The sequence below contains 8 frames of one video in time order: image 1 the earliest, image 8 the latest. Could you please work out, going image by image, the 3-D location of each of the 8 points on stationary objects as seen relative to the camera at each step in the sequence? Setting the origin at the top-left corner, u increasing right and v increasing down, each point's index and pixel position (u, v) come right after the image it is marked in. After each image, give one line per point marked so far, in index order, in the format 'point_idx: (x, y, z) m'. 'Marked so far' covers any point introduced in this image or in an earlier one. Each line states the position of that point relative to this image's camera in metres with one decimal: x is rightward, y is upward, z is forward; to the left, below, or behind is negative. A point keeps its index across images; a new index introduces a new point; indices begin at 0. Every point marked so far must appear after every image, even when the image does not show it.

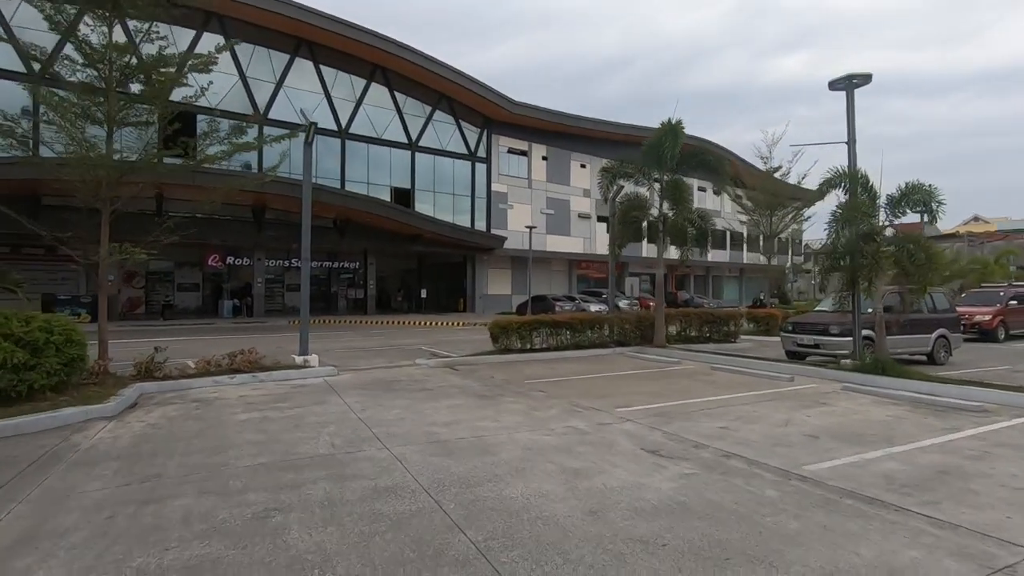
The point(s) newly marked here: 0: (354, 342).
0: (-5.6, -2.0, +19.1) m
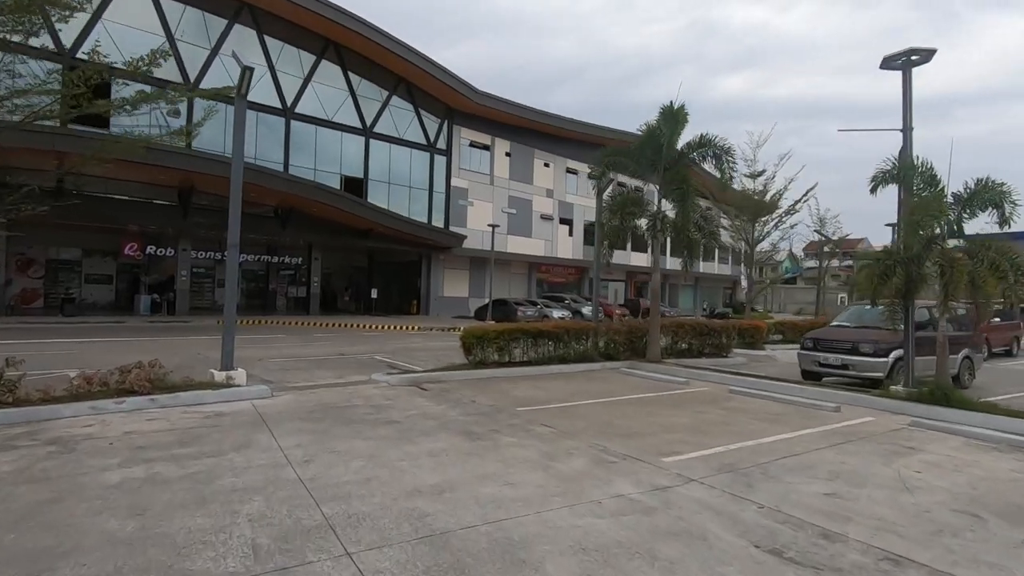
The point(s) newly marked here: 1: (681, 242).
0: (-6.6, -1.9, +16.2) m
1: (+4.5, +1.2, +14.0) m
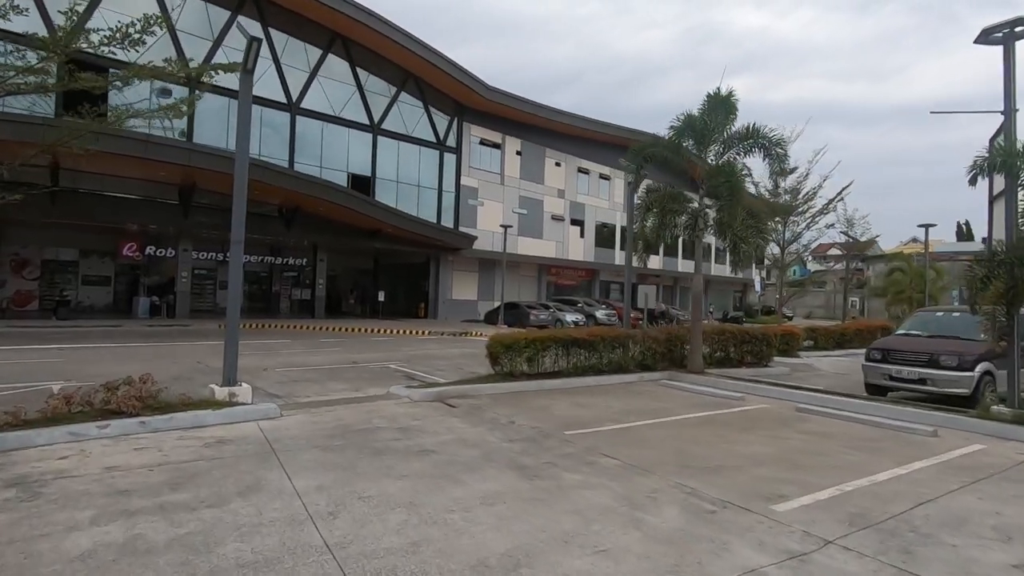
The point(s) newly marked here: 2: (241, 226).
0: (-5.9, -1.9, +15.0) m
1: (+5.2, +1.2, +12.8) m
2: (-4.6, +1.0, +9.1) m
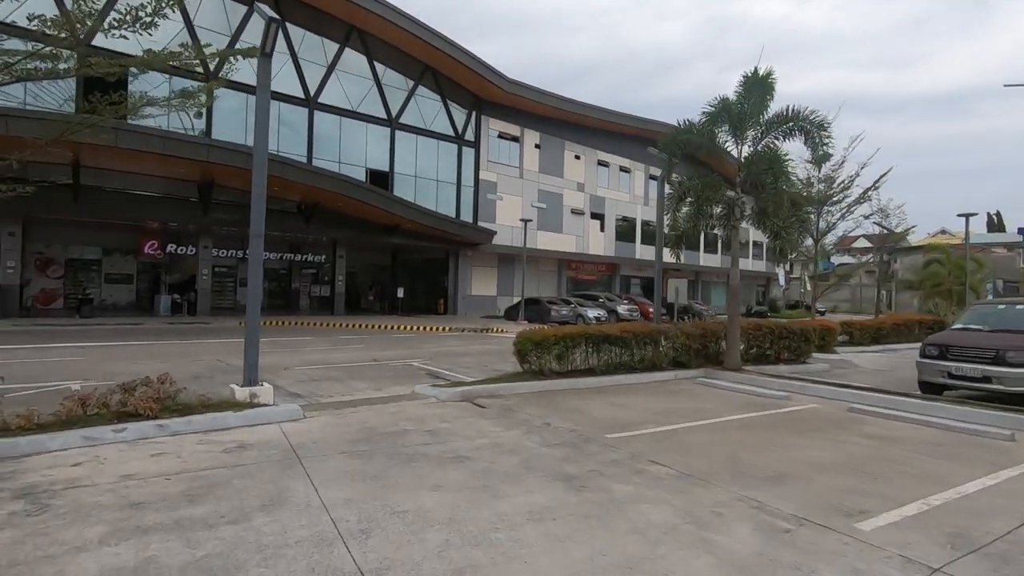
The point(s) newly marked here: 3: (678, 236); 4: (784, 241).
0: (-5.2, -1.8, +14.7) m
1: (+5.8, +1.3, +12.1) m
2: (-4.1, +1.1, +8.7) m
3: (+4.2, +1.3, +13.1) m
4: (+6.1, +1.1, +12.2) m
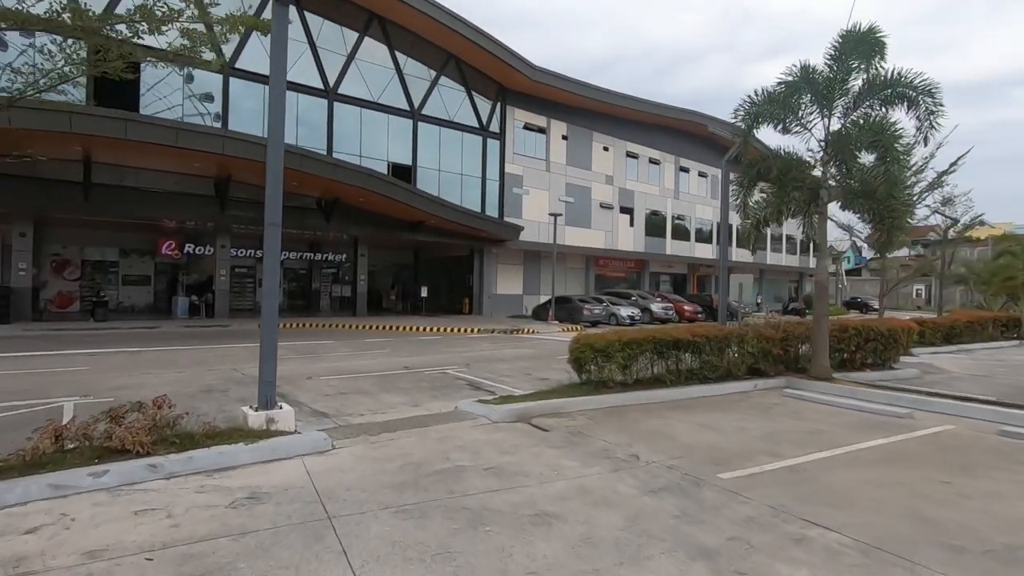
0: (-4.1, -1.8, +13.3) m
1: (+6.8, +1.4, +10.4) m
2: (-3.2, +1.1, +7.3) m
3: (+5.3, +1.4, +11.4) m
4: (+7.1, +1.1, +10.4) m
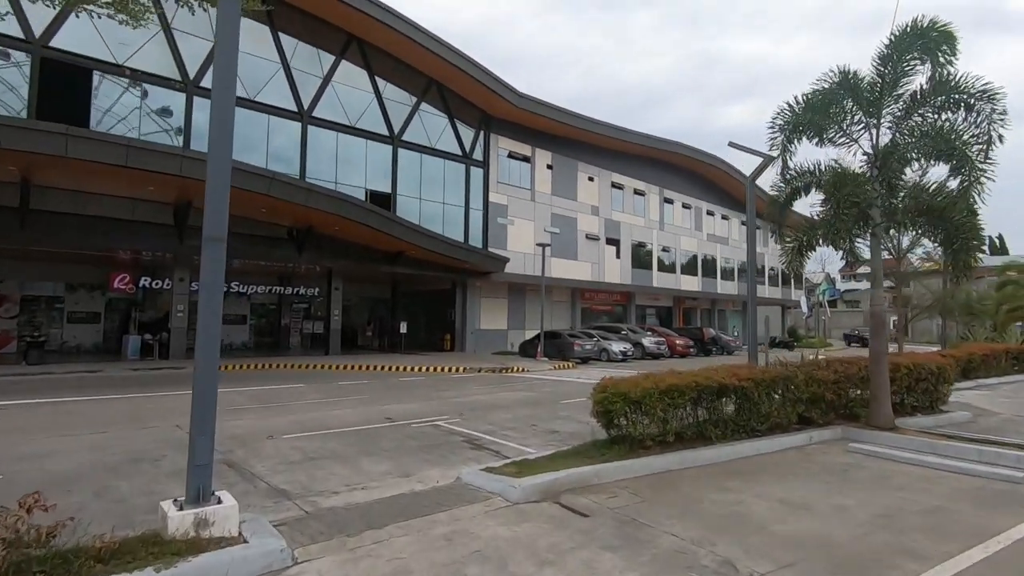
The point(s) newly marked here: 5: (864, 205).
0: (-4.1, -2.6, +11.2) m
1: (+6.9, +0.9, +9.0) m
2: (-2.9, +0.7, +5.5) m
3: (+5.3, +0.7, +10.0) m
4: (+7.2, +0.6, +9.0) m
5: (+5.9, +1.4, +9.3) m
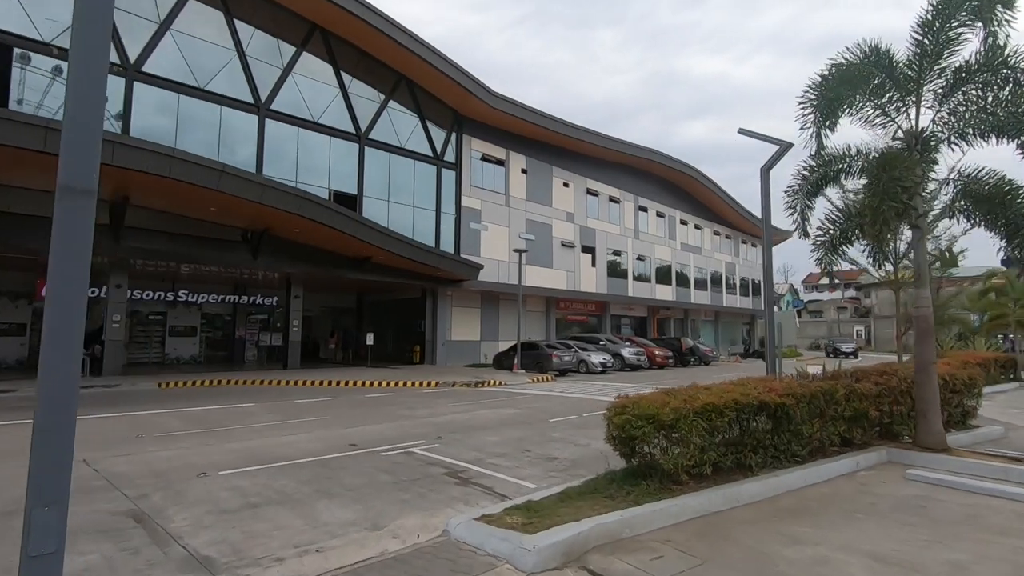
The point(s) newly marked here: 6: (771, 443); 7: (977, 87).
0: (-4.3, -2.6, +9.4) m
1: (+6.8, +0.9, +7.9) m
2: (-2.8, +0.8, +3.8) m
3: (+5.2, +0.7, +8.7) m
4: (+7.1, +0.6, +7.9) m
5: (+5.8, +1.4, +8.2) m
6: (+3.3, -2.0, +7.0) m
7: (+7.0, +3.0, +8.1) m
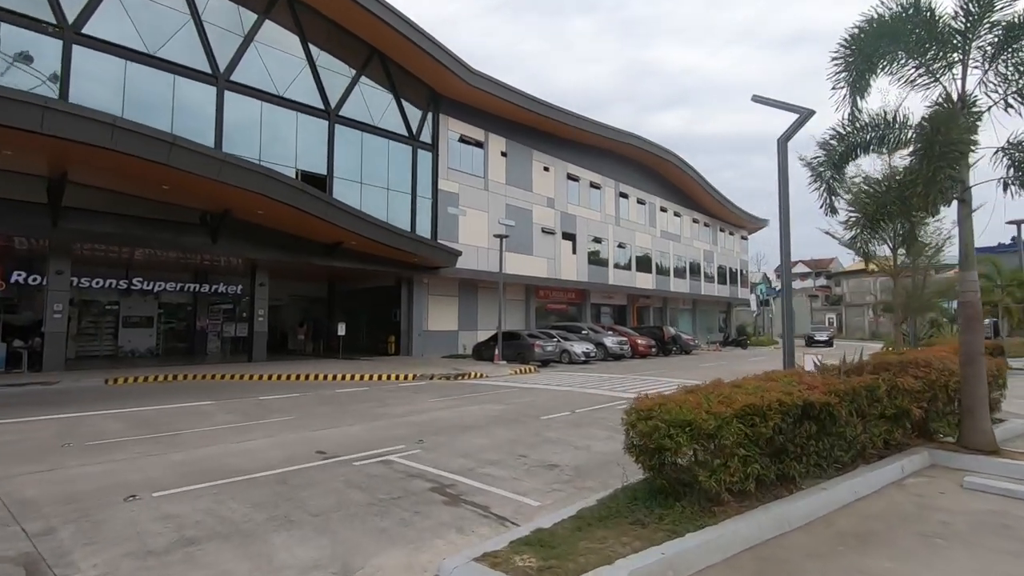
0: (-4.4, -2.4, +8.0) m
1: (+6.8, +1.1, +7.0) m
2: (-2.6, +0.9, +2.5) m
3: (+5.1, +1.0, +7.8) m
4: (+7.1, +0.8, +7.1) m
5: (+5.7, +1.7, +7.2) m
6: (+3.3, -1.8, +6.0) m
7: (+6.9, +3.2, +7.2) m
